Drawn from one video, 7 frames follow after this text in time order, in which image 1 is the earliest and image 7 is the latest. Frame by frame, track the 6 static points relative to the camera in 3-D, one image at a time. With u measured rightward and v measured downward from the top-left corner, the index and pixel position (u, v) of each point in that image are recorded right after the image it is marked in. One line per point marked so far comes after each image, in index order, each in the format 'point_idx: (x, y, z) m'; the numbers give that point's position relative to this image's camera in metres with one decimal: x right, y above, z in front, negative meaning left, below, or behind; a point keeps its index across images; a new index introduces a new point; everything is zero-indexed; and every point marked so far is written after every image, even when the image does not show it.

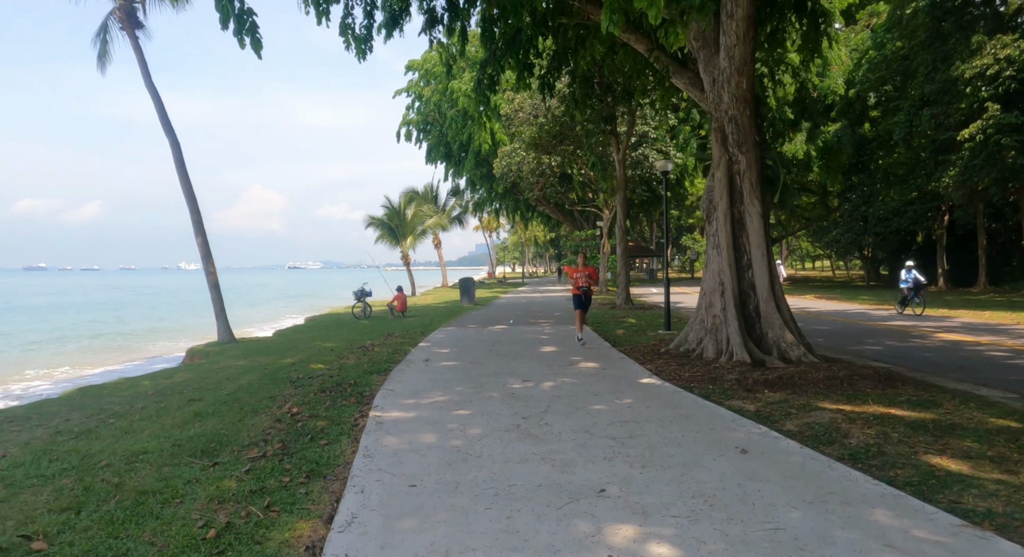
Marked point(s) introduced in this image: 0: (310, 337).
0: (-4.6, -1.3, +13.9) m
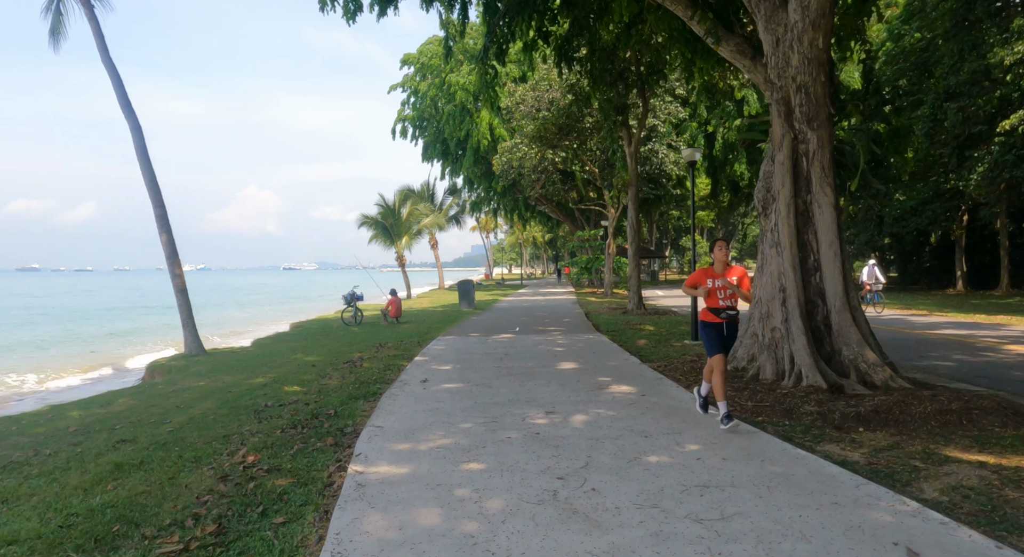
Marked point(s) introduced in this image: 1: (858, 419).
0: (-4.4, -1.4, +12.3) m
1: (+3.2, -1.3, +5.6) m
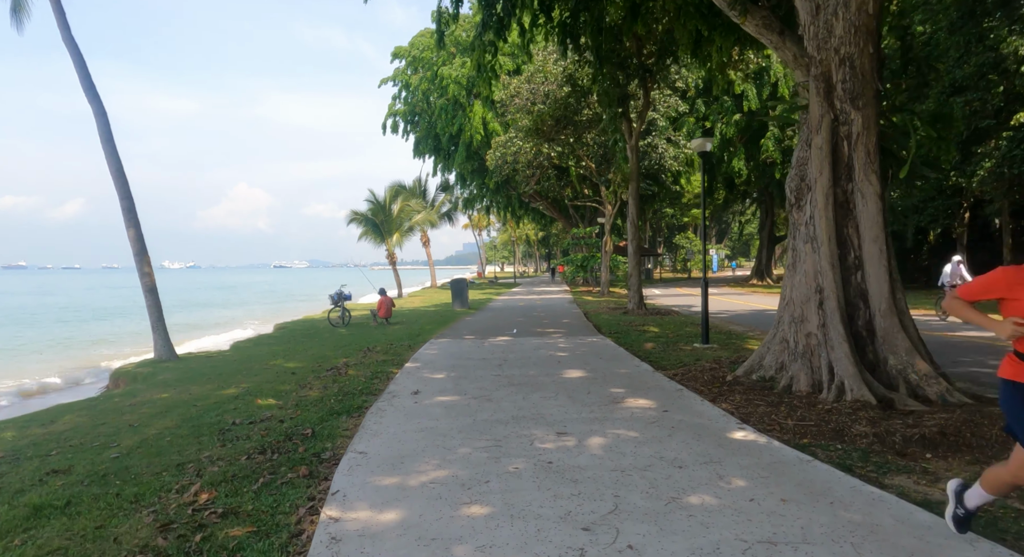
0: (-4.5, -1.4, +11.3) m
1: (+3.2, -1.3, +4.8) m
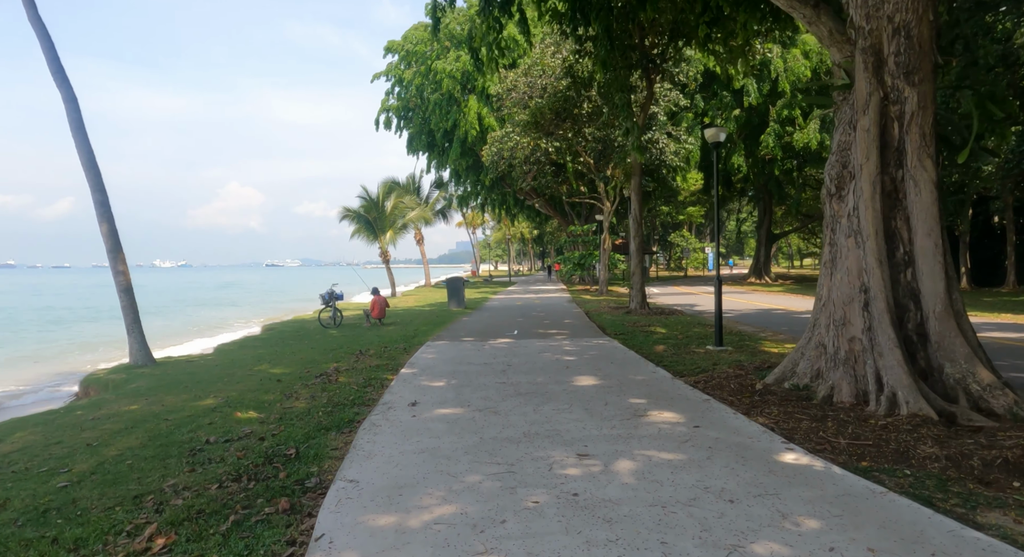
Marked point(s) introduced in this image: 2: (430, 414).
0: (-4.4, -1.4, +10.6) m
1: (+3.4, -1.3, +4.2) m
2: (-0.8, -1.3, +6.1) m
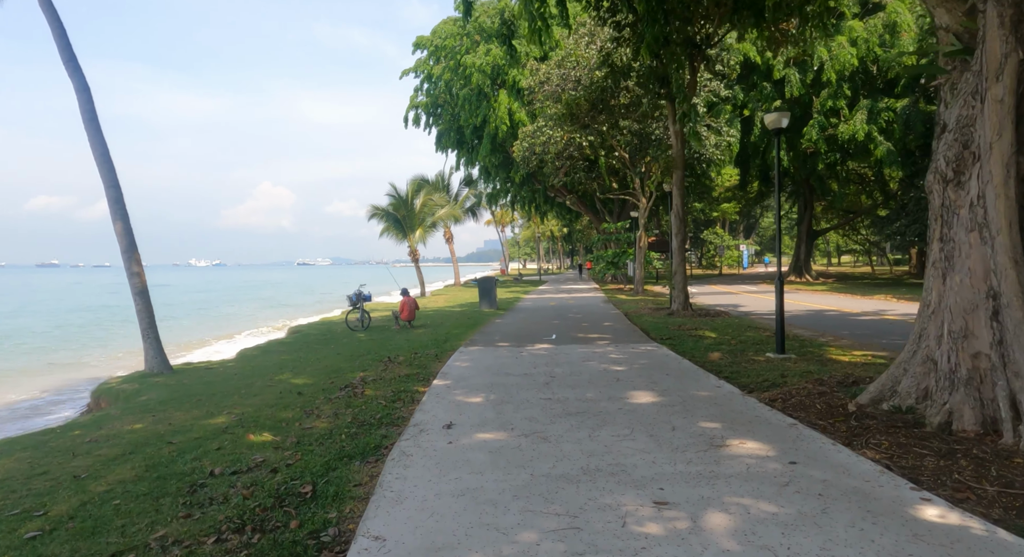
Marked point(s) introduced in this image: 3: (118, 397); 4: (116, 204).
0: (-3.8, -1.4, +9.9) m
1: (+3.7, -1.3, +3.1) m
2: (-0.4, -1.4, +5.3) m
3: (-5.1, -1.5, +7.9) m
4: (-6.0, +1.1, +9.2) m
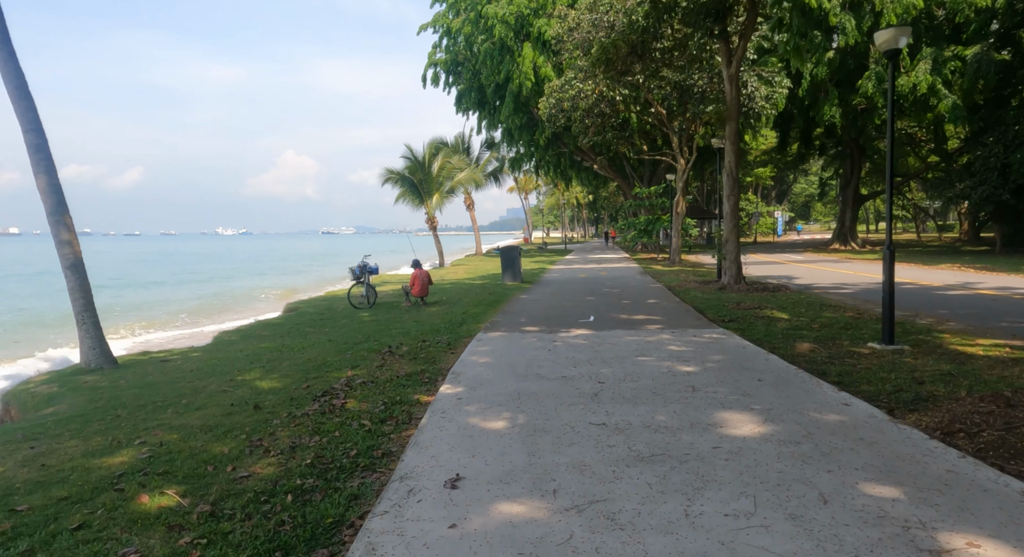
0: (-3.4, -1.0, +7.9) m
1: (+3.9, -1.3, +0.9) m
2: (-0.2, -1.2, +3.2) m
3: (-4.8, -1.2, +6.0) m
4: (-5.6, +1.4, +7.2) m
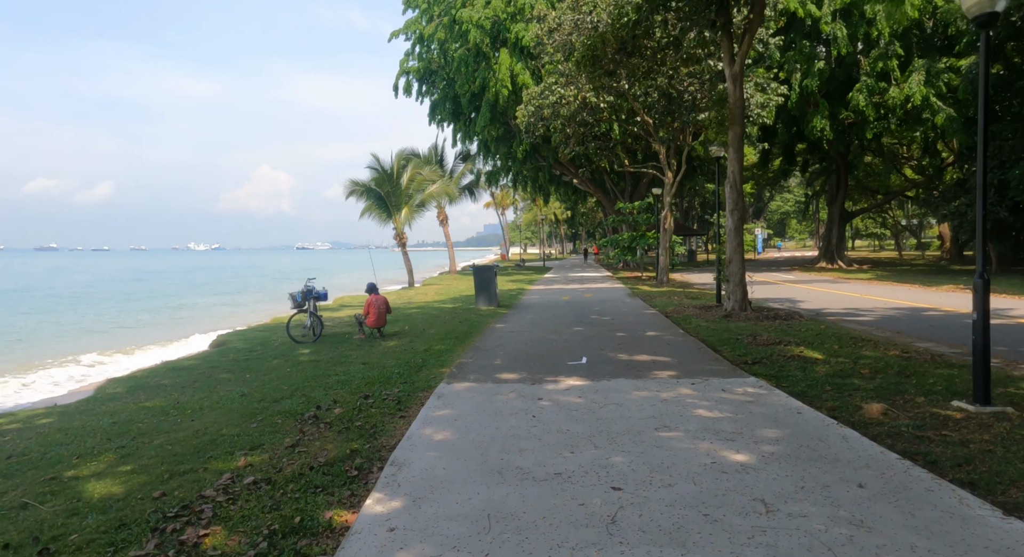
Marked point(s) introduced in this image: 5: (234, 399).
0: (-3.6, -1.4, +5.7) m
1: (+3.8, -1.5, -1.1) m
2: (-0.3, -1.5, +1.1) m
3: (-5.0, -1.5, +3.7) m
4: (-5.8, +1.1, +5.0) m
5: (-3.1, -1.3, +6.7) m
